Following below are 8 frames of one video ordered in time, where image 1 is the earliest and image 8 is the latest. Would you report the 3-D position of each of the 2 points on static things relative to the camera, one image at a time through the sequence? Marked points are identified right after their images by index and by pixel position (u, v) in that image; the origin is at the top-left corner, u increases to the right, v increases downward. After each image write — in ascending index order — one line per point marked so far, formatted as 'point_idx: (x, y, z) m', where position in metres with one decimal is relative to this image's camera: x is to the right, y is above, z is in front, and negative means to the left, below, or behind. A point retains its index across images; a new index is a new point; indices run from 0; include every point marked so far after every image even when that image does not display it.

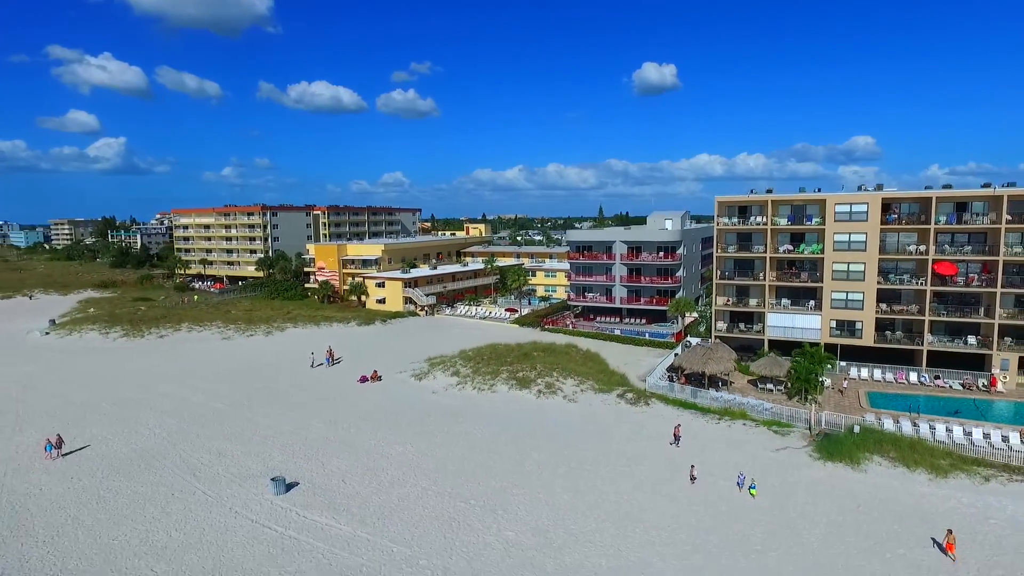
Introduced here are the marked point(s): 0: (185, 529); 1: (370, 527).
0: (-10.5, -7.5, +19.2) m
1: (-4.5, -7.6, +19.1) m
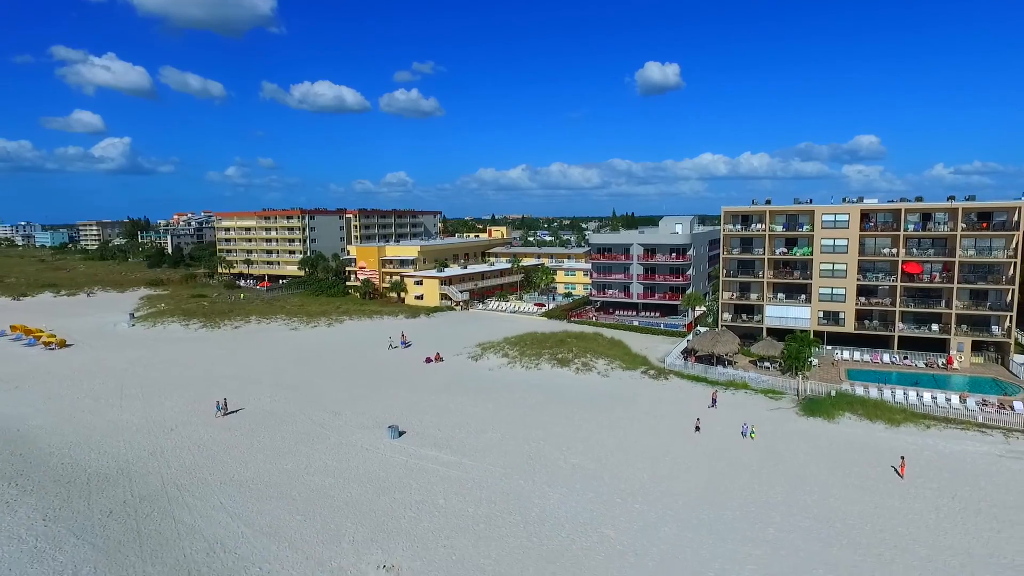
0: (-7.8, -7.3, +26.1) m
1: (-1.7, -7.4, +26.1) m
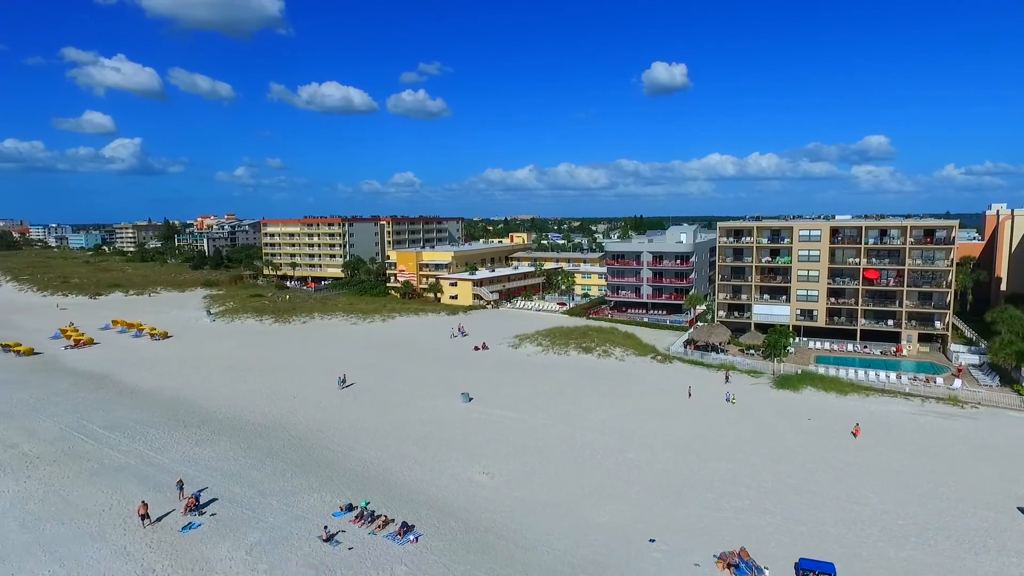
0: (-5.1, -7.4, +35.6) m
1: (+0.9, -7.5, +35.5) m
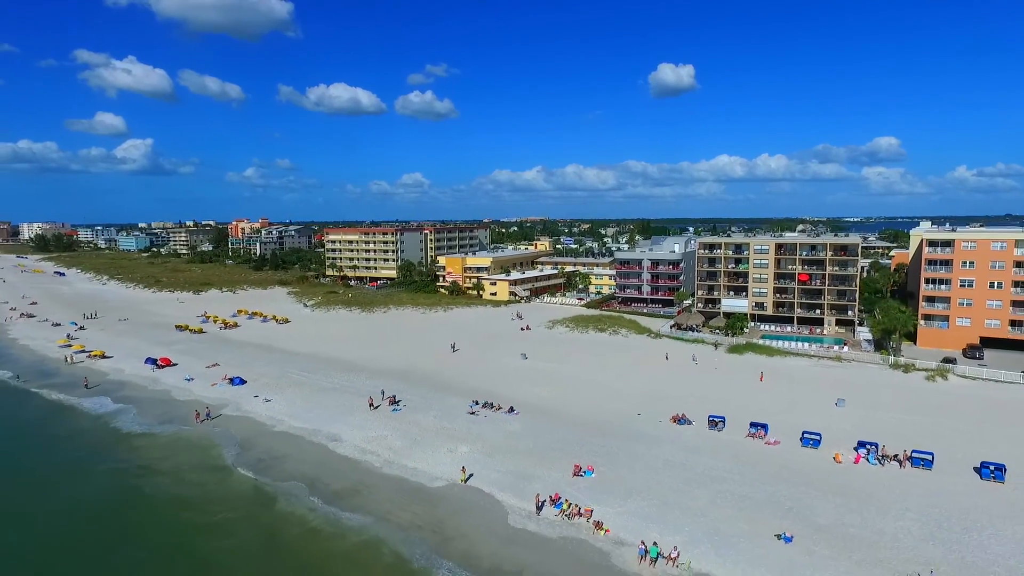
0: (-1.1, -7.1, +55.9) m
1: (+4.9, -7.3, +55.7) m
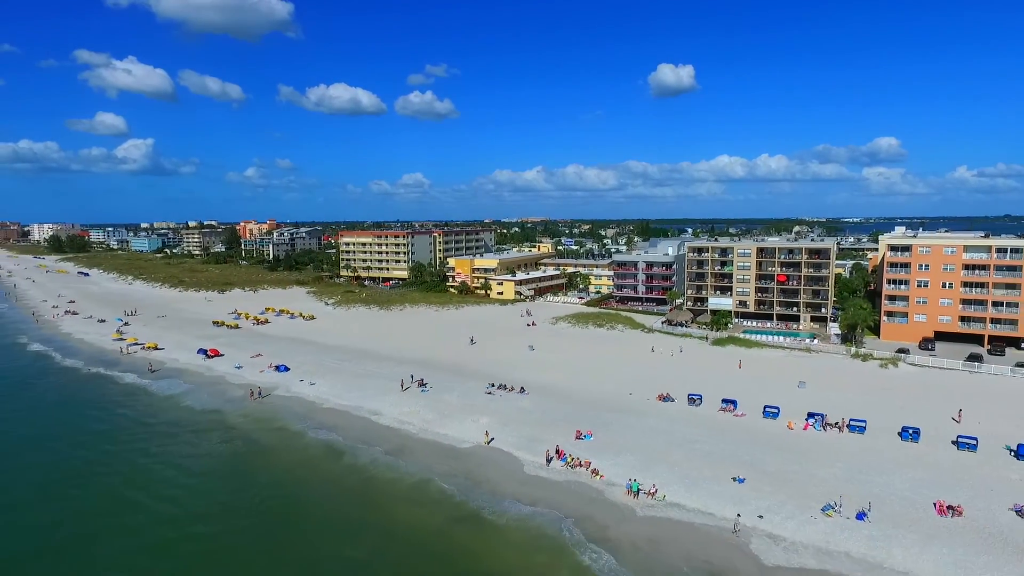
0: (-0.2, -7.1, +63.5) m
1: (+5.8, -7.2, +63.2) m
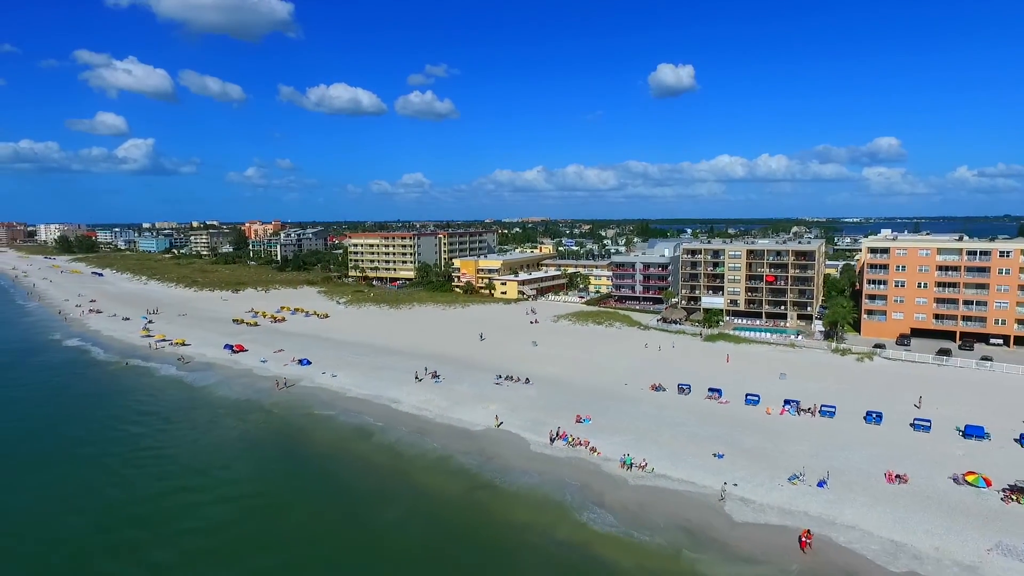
0: (+0.4, -7.0, +68.2) m
1: (+6.4, -7.2, +67.9) m
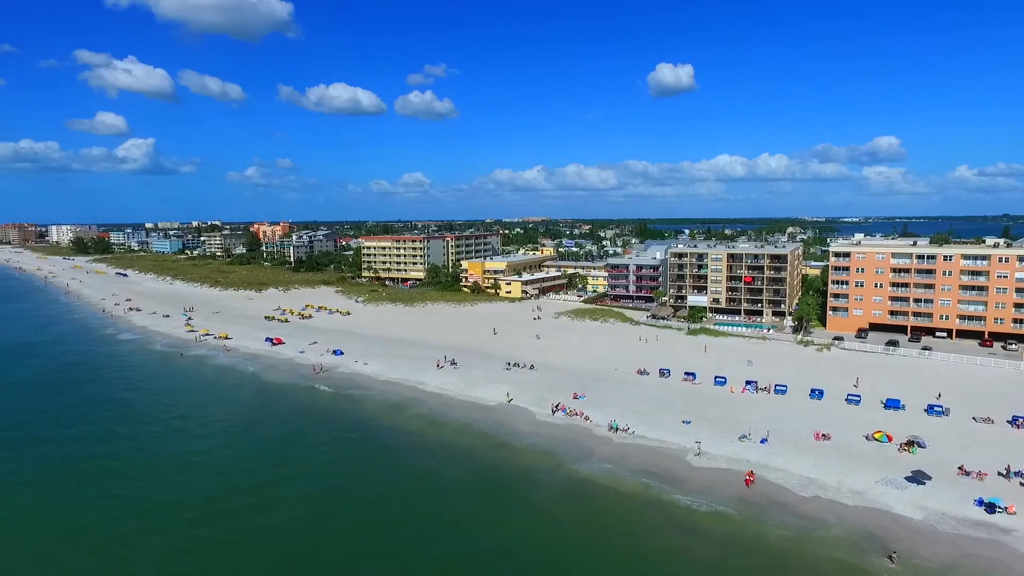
0: (+1.2, -7.0, +77.7) m
1: (+7.2, -7.2, +77.5) m
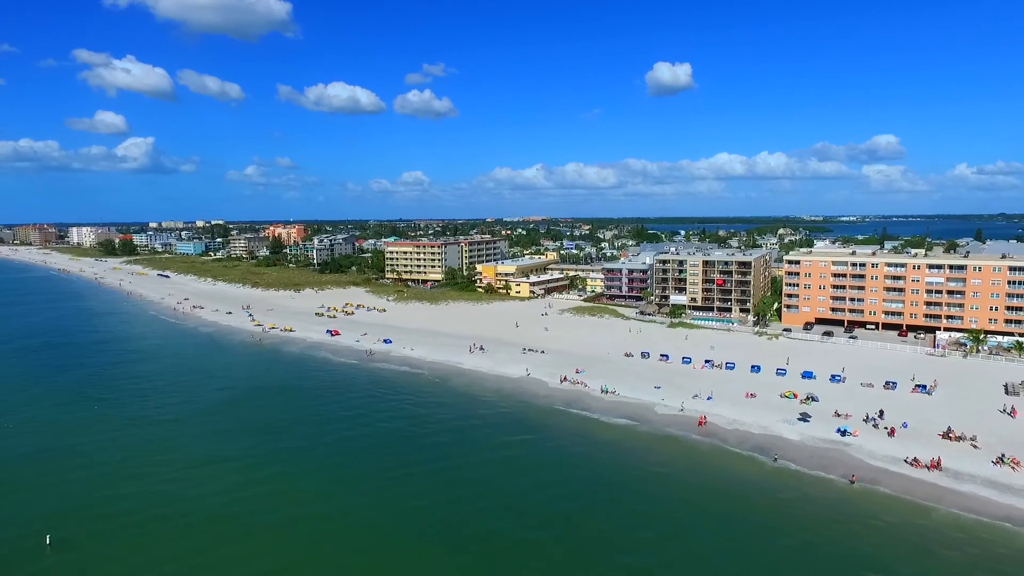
0: (+3.3, -7.3, +96.0) m
1: (+9.3, -7.4, +95.8) m
